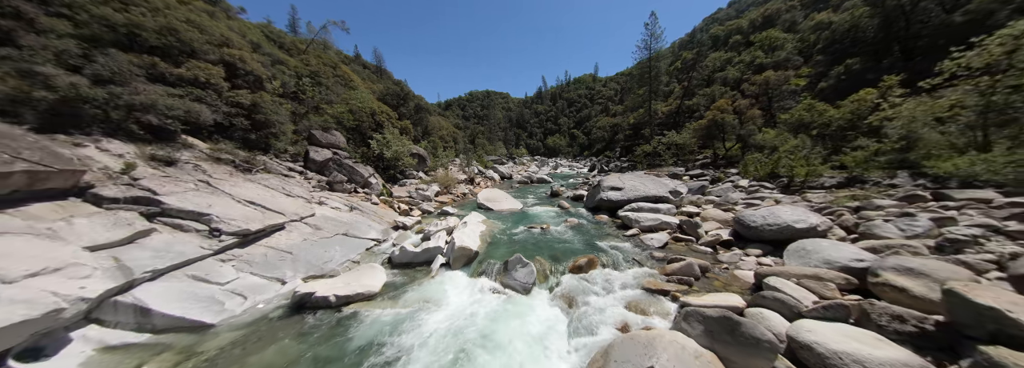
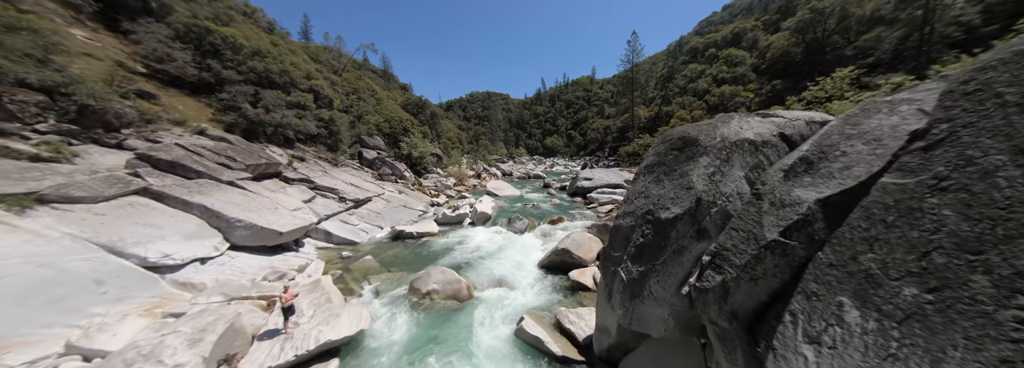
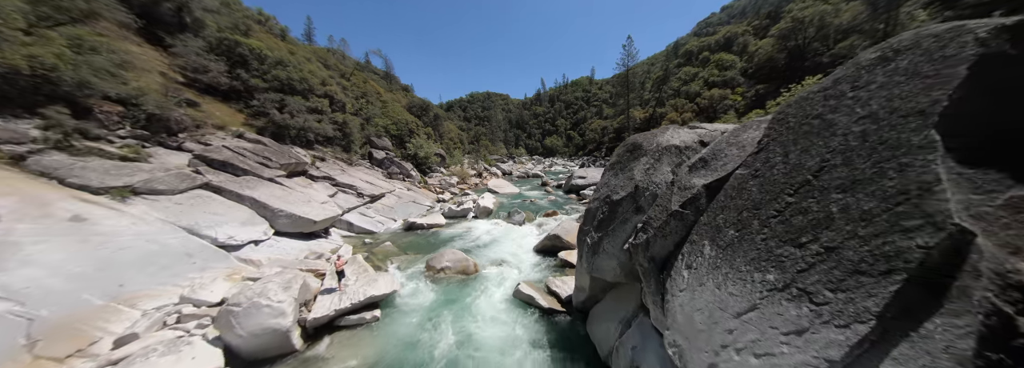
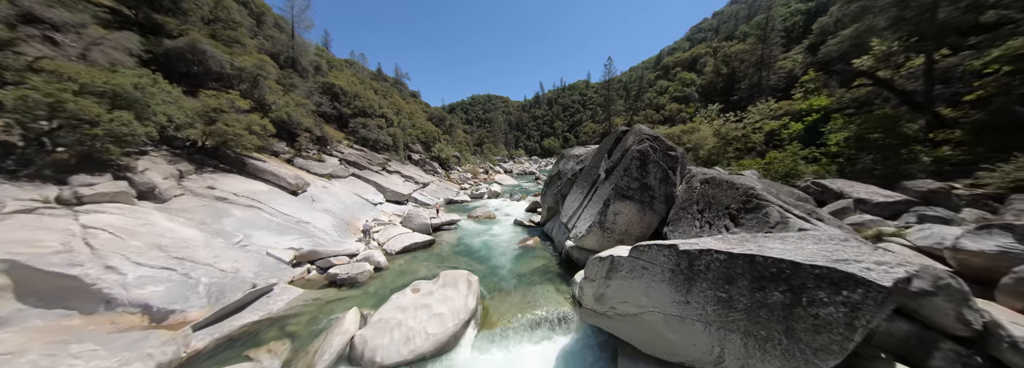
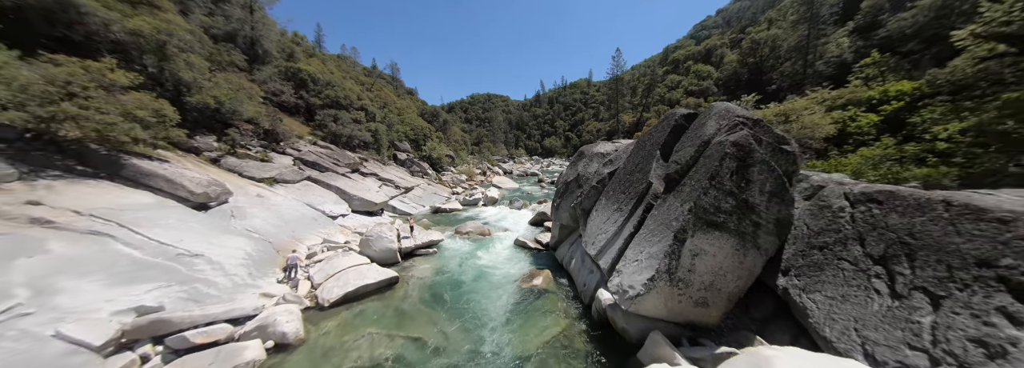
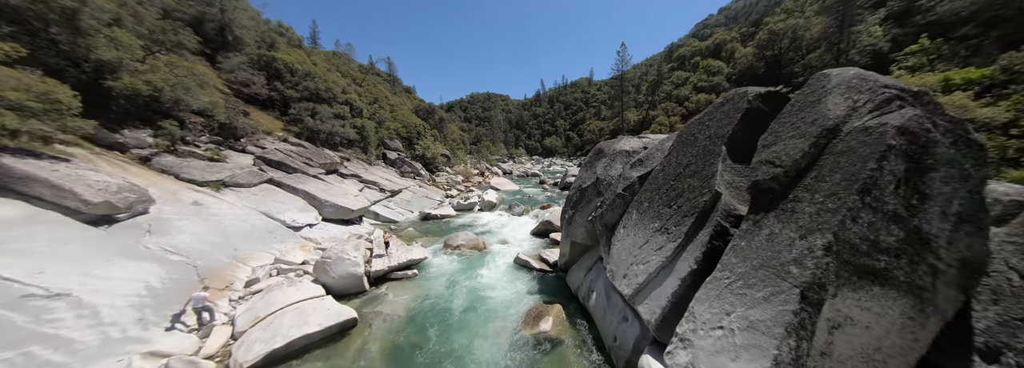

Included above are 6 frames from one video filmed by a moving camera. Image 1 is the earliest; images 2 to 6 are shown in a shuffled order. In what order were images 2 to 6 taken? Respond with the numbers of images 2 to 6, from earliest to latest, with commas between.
2, 3, 6, 5, 4
